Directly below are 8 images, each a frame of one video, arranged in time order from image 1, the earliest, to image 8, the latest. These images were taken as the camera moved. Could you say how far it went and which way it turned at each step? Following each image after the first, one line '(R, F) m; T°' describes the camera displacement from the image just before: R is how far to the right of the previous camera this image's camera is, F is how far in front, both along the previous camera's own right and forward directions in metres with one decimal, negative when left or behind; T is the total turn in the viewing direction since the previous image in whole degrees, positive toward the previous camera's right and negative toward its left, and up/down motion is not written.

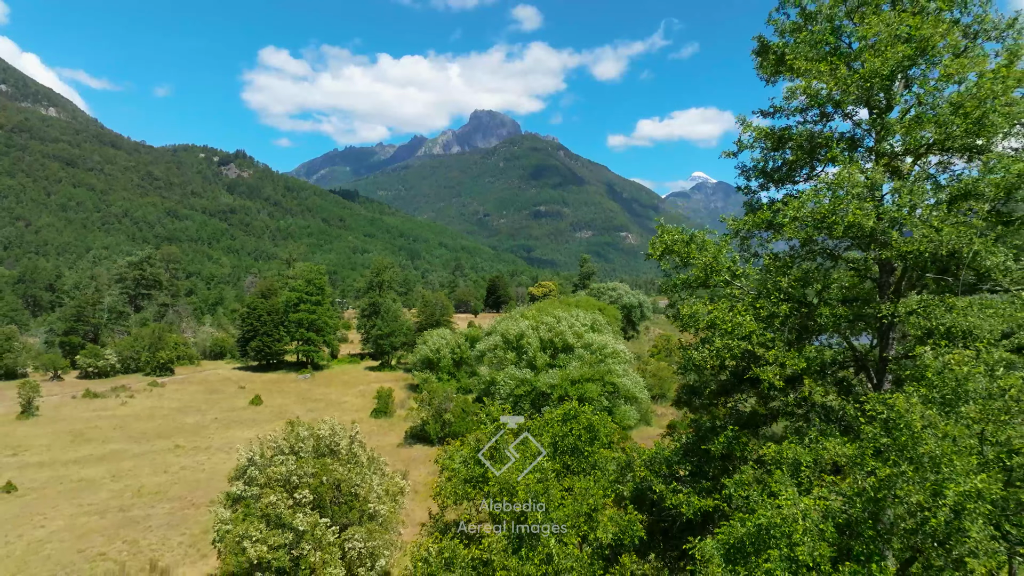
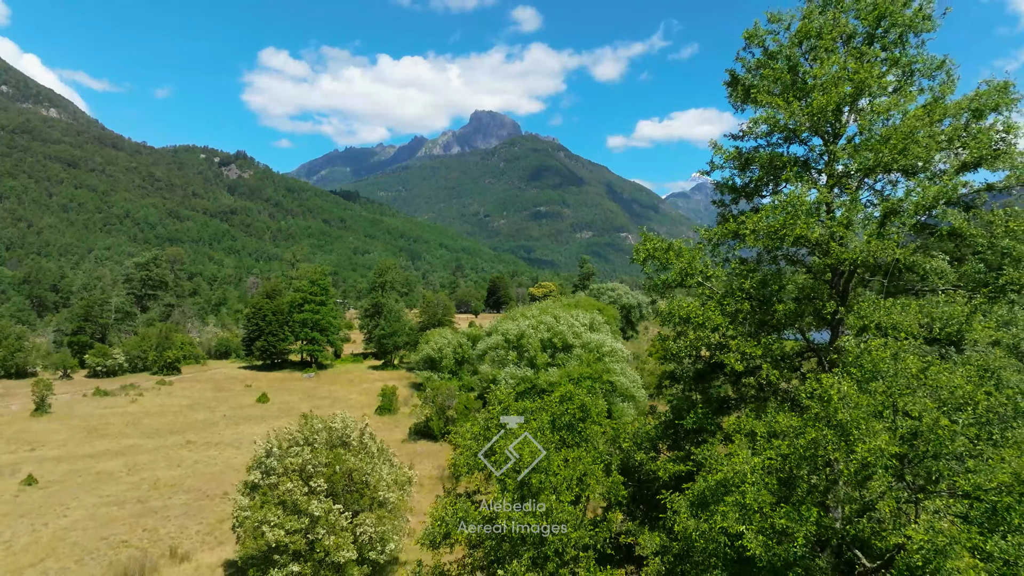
(-0.1, -1.2) m; 0°
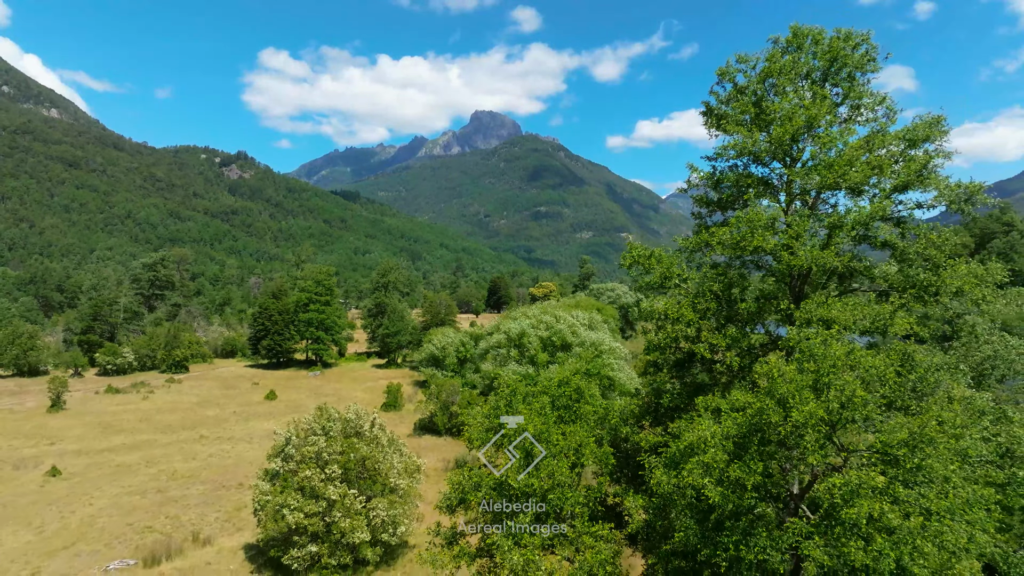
(-0.1, -1.4) m; 0°
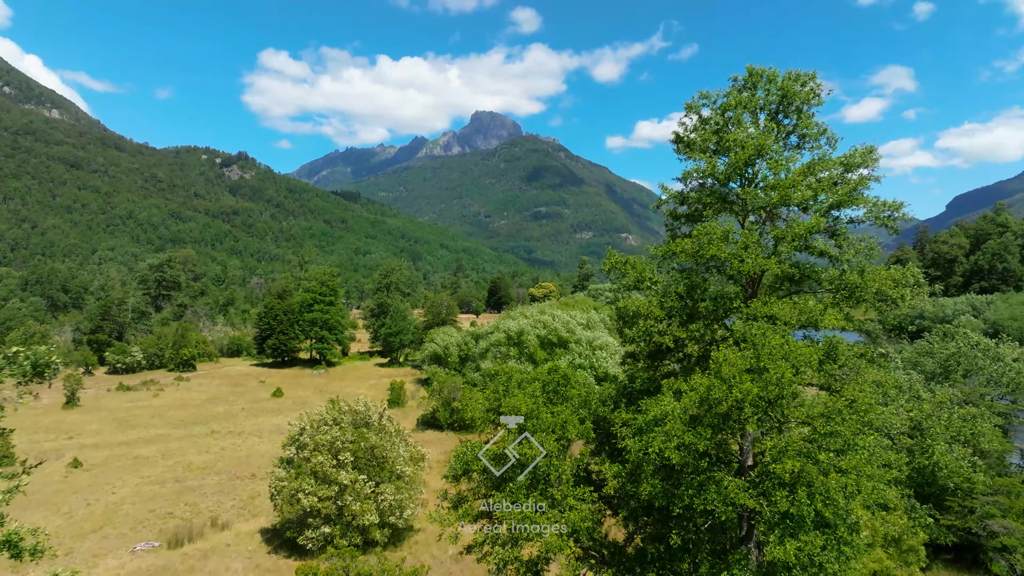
(+0.1, -1.6) m; 0°
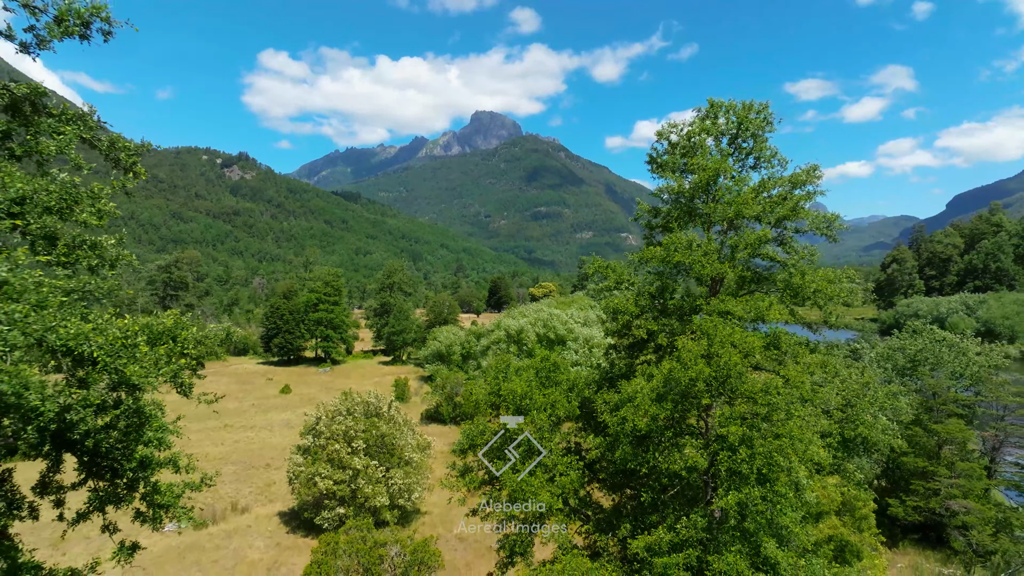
(+0.1, -1.9) m; 0°
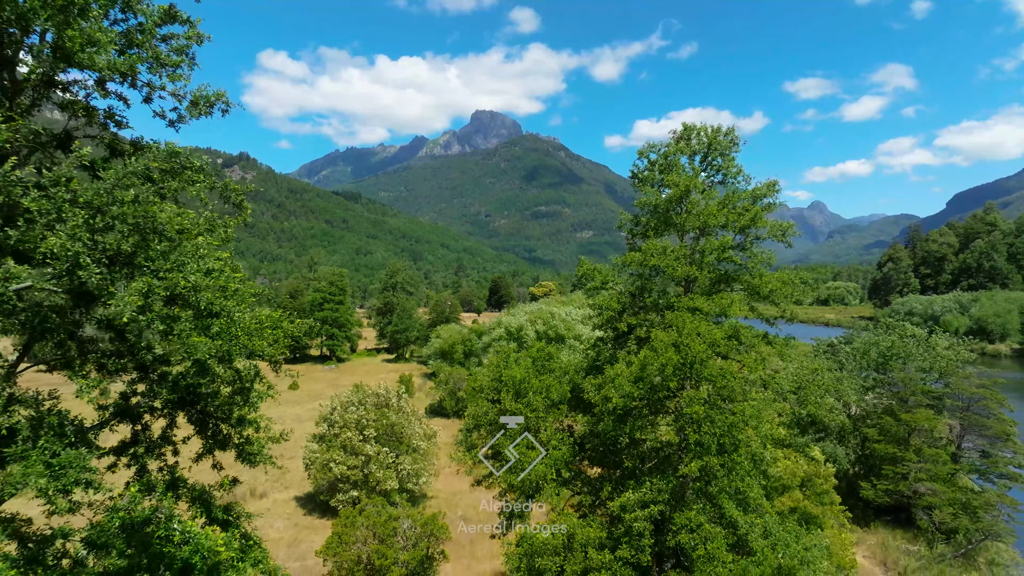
(0.0, -1.9) m; 0°
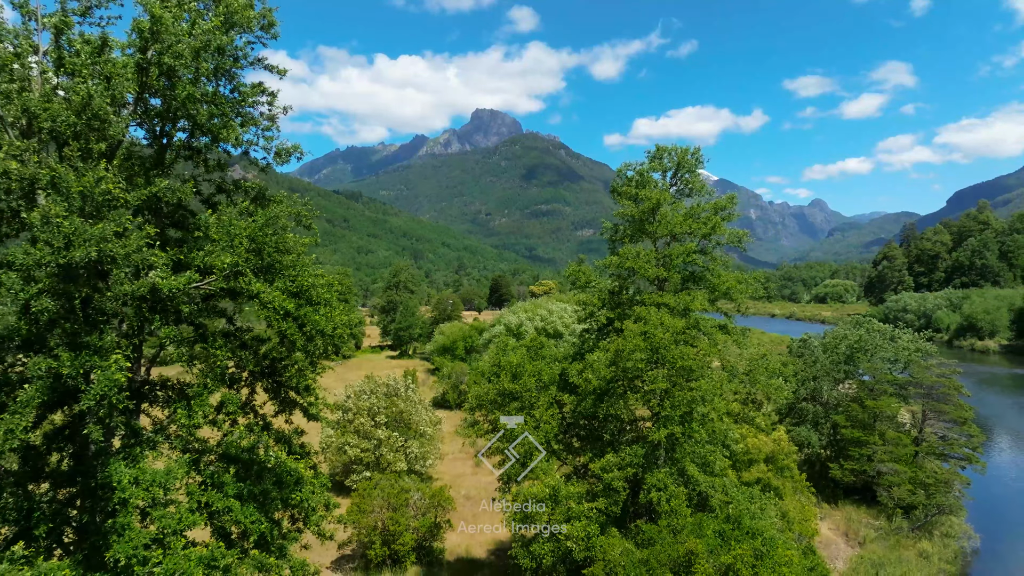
(+0.1, -2.5) m; 0°
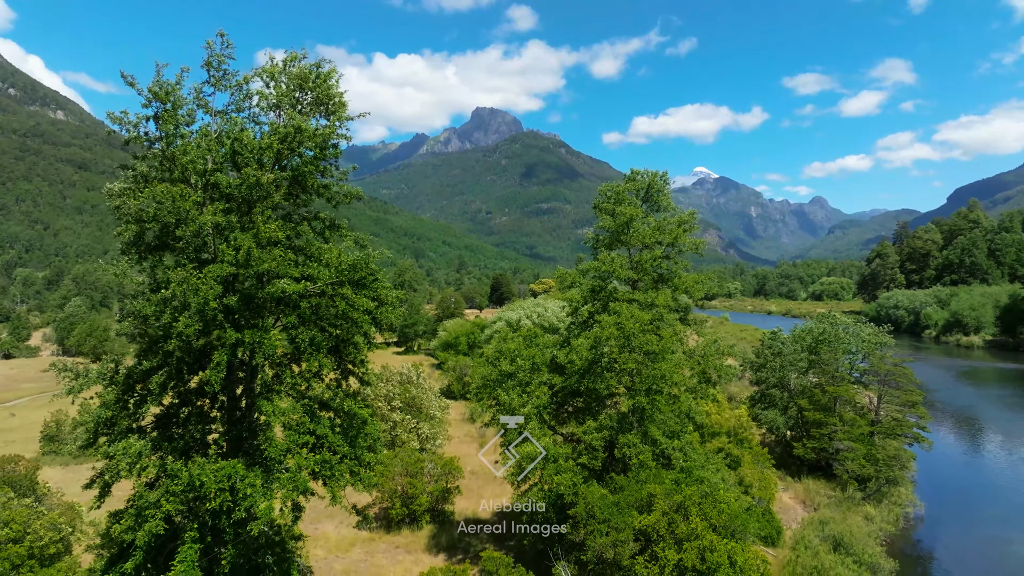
(+0.1, -3.6) m; 0°
